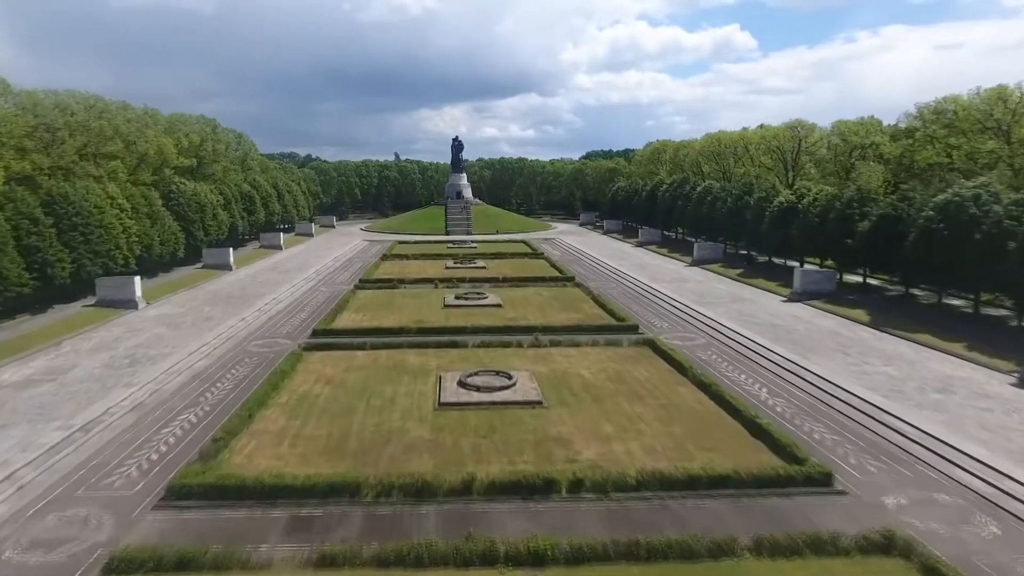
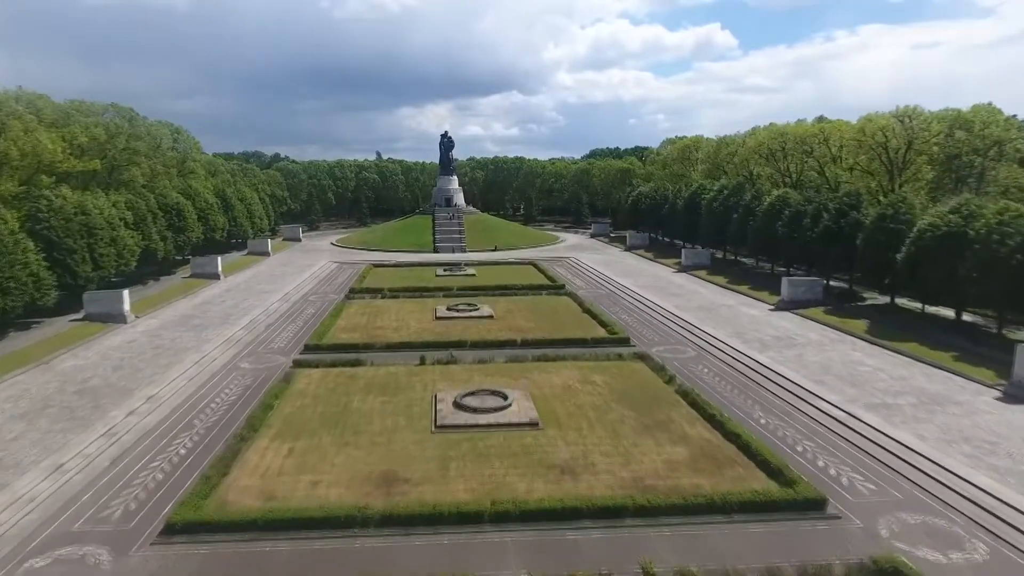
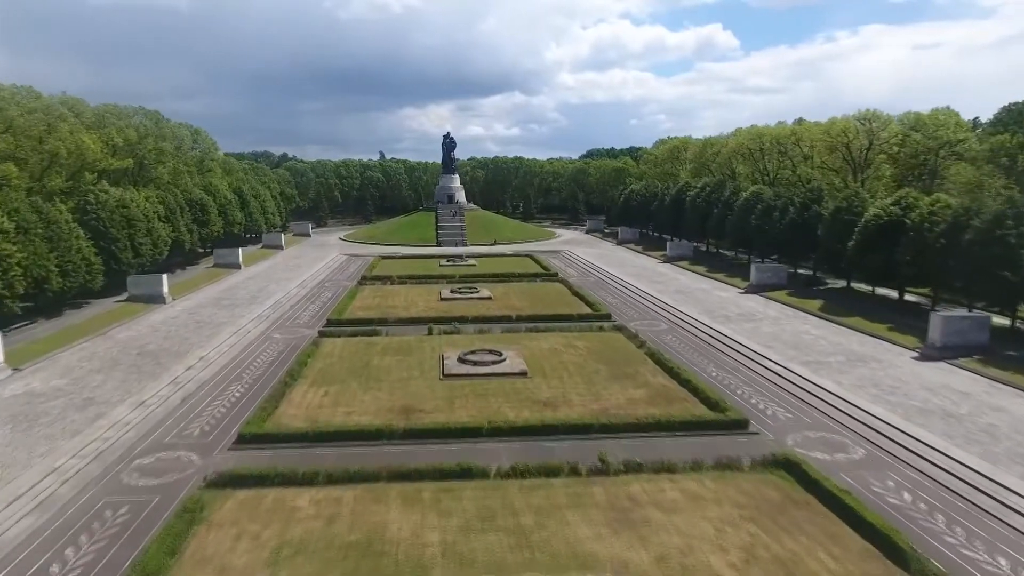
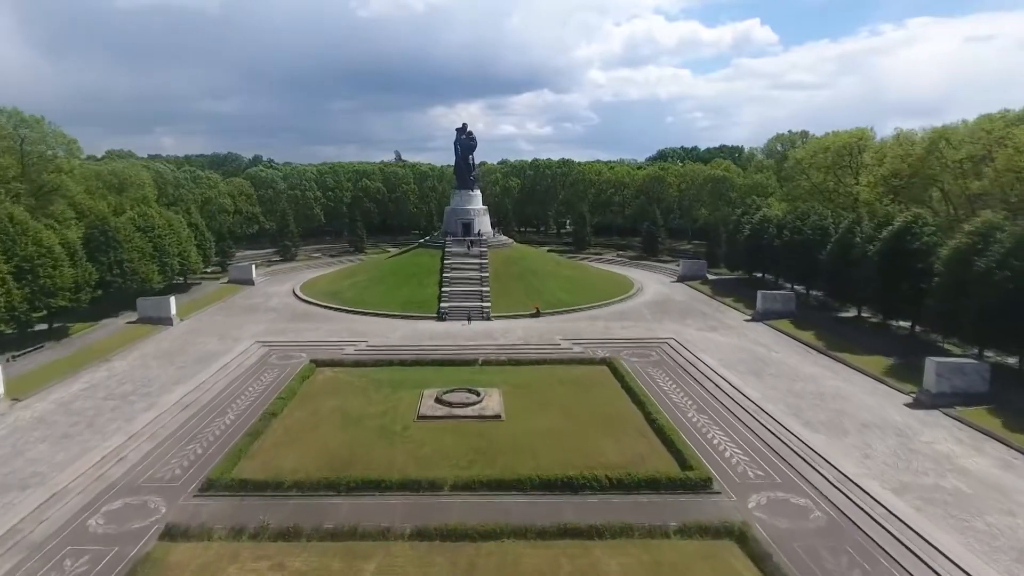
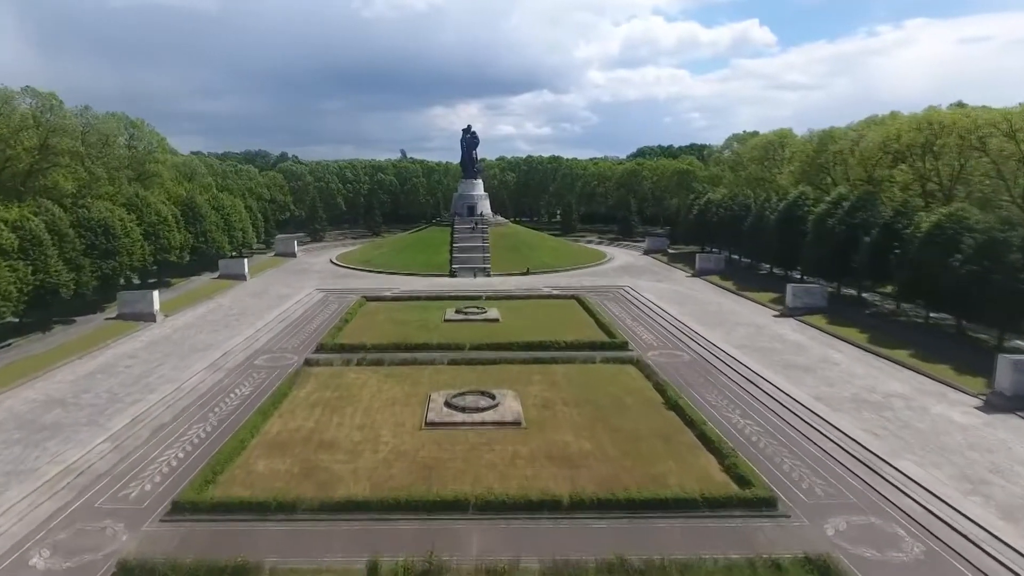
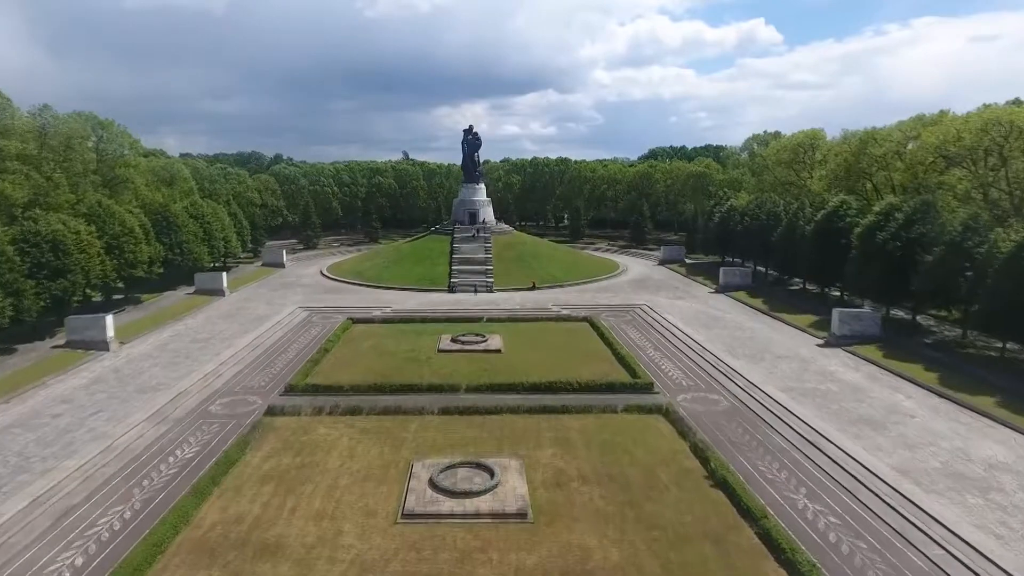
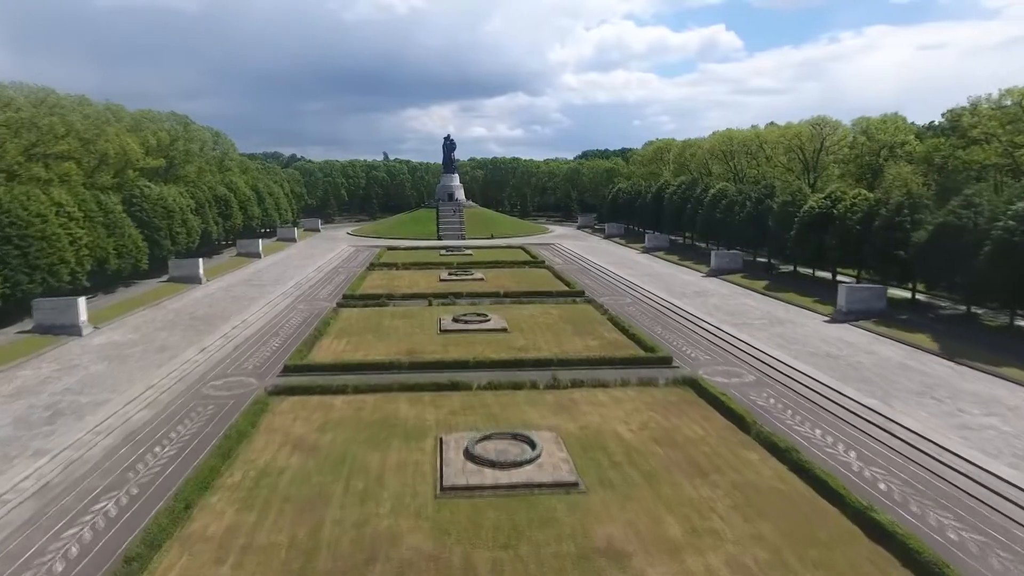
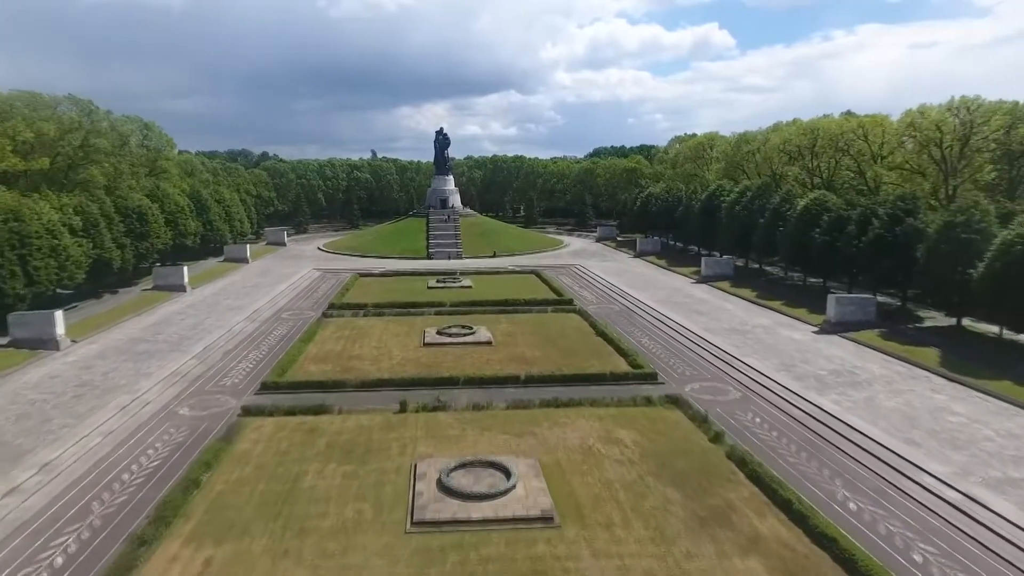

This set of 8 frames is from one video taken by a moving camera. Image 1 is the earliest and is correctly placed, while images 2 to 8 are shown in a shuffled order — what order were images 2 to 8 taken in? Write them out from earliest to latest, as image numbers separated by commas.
7, 3, 2, 8, 5, 6, 4
